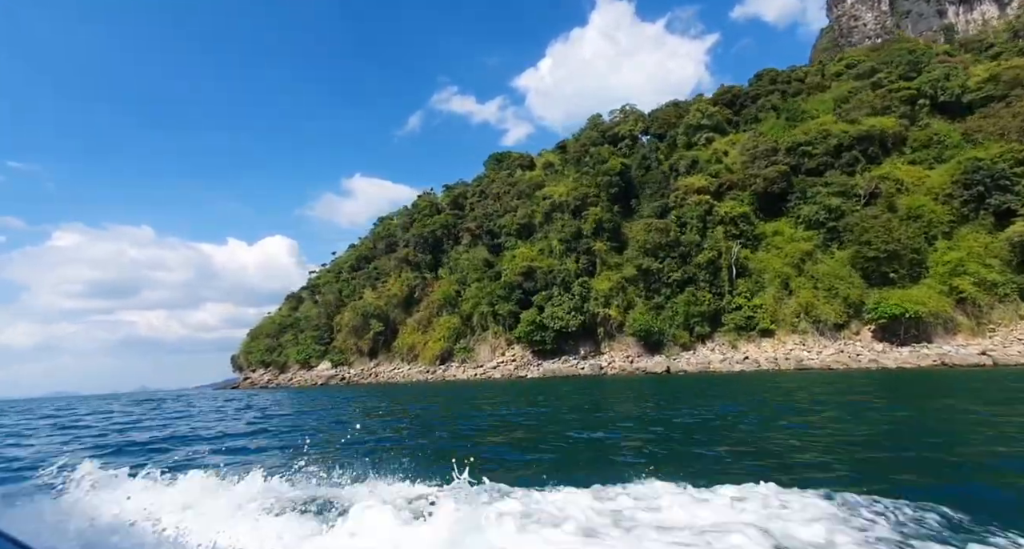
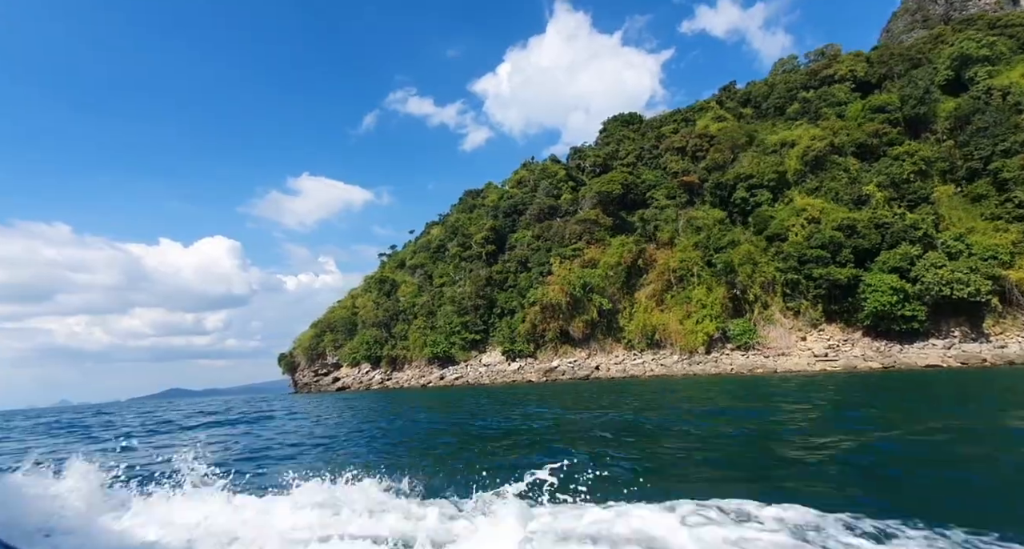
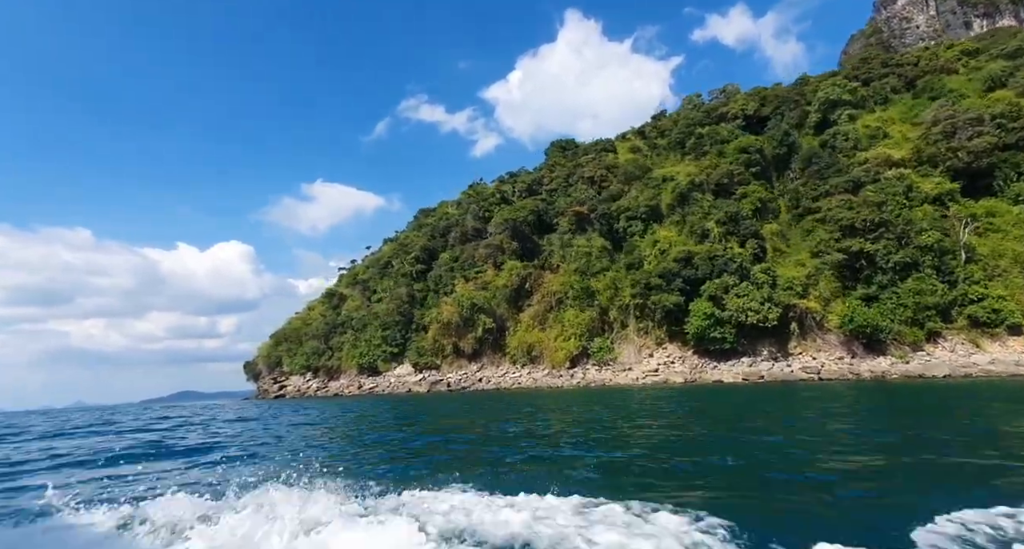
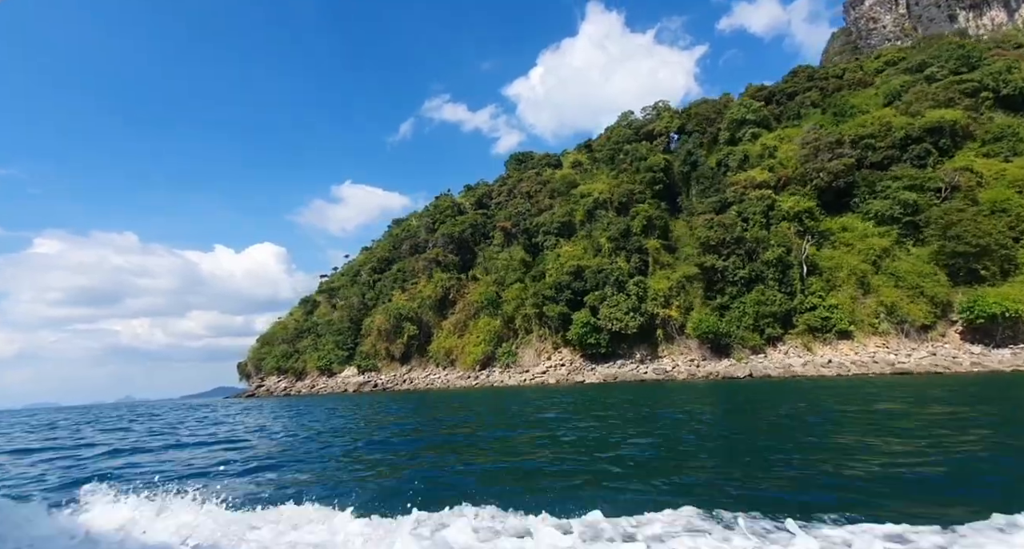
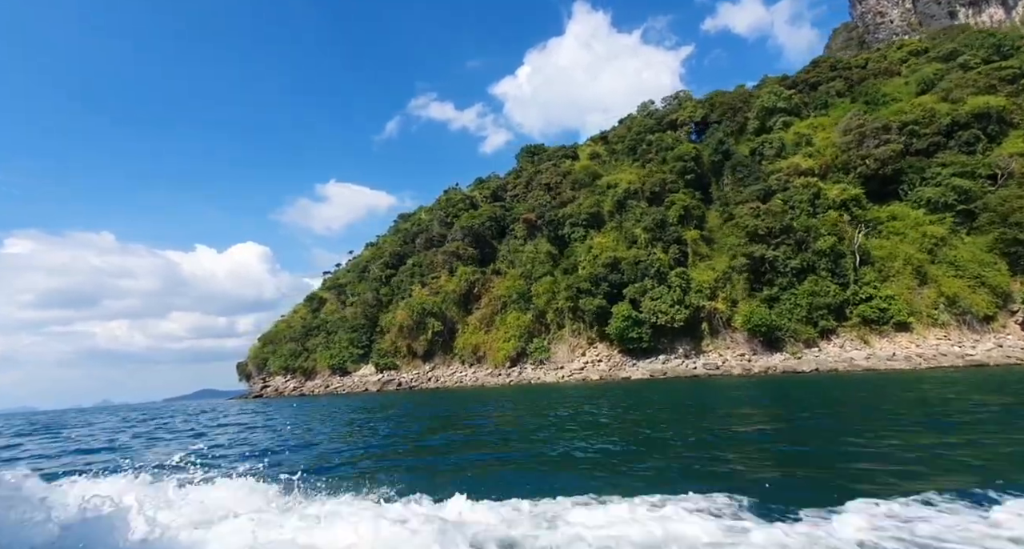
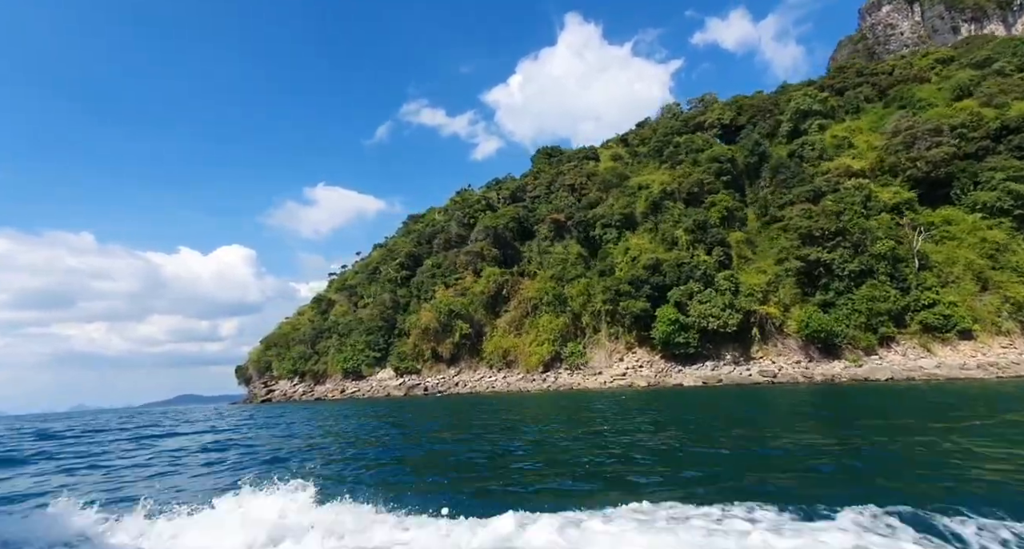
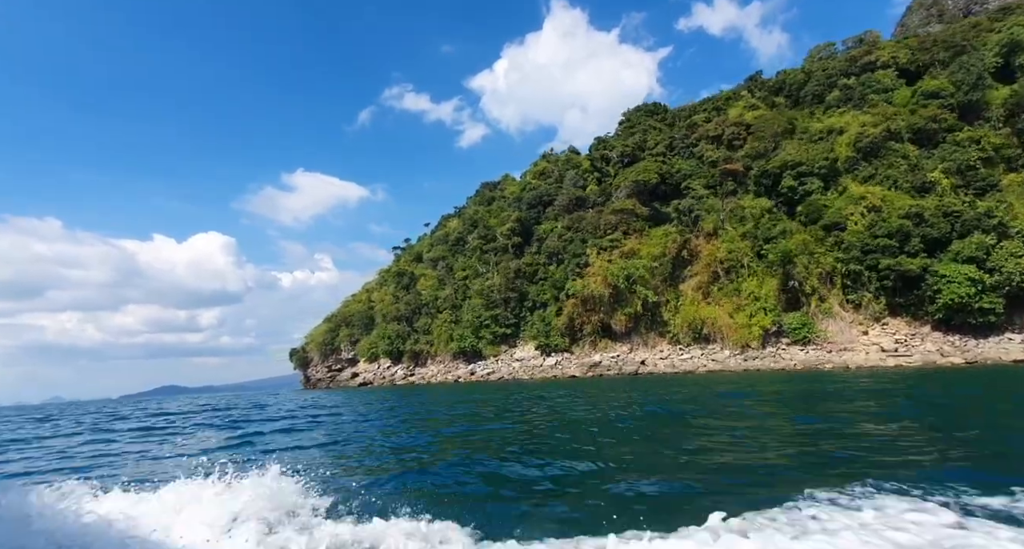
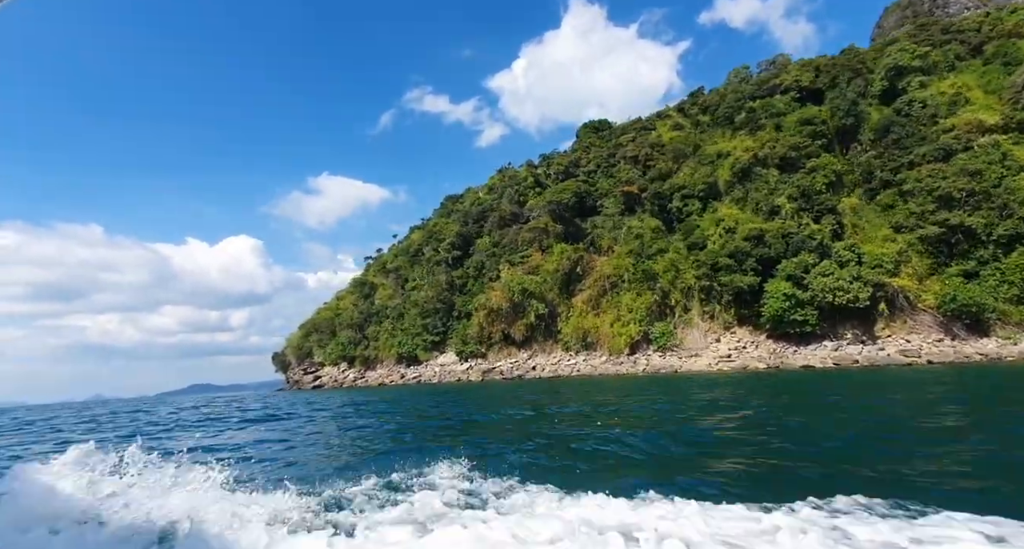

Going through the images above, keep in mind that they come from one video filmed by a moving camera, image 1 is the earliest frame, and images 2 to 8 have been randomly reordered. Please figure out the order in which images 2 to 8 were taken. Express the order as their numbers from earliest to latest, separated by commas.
4, 5, 6, 3, 8, 2, 7
